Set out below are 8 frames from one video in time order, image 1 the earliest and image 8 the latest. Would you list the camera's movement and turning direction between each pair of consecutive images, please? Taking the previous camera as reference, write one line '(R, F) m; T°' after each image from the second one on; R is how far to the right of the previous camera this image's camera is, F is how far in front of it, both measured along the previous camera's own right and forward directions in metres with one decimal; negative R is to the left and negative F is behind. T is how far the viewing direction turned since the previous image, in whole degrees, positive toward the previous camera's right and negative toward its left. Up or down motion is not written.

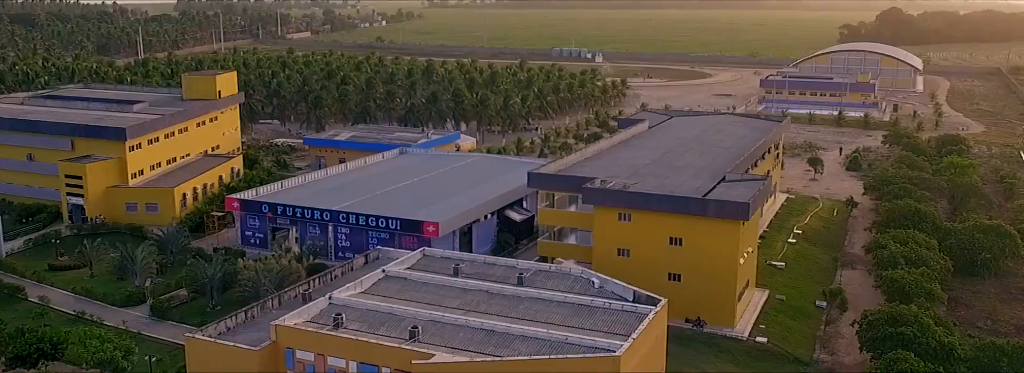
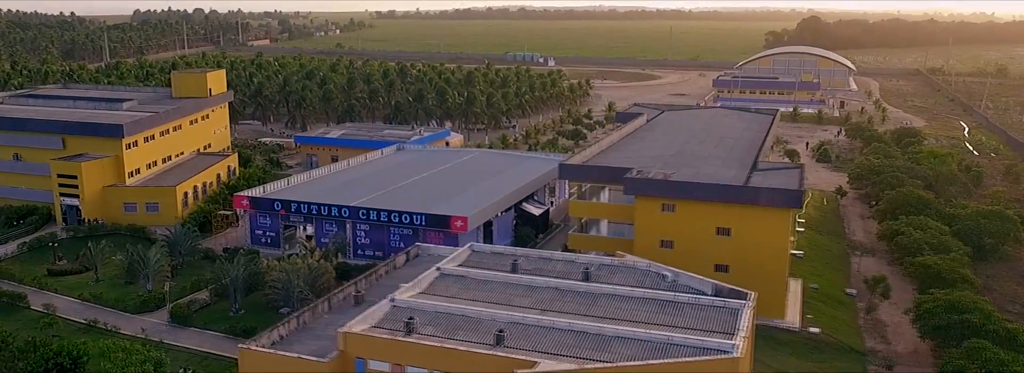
(-2.7, +2.0) m; +2°
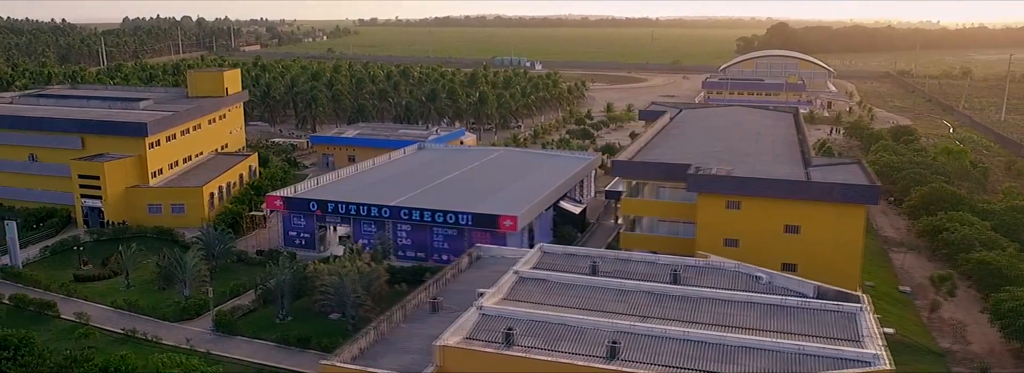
(-2.2, +1.8) m; 0°
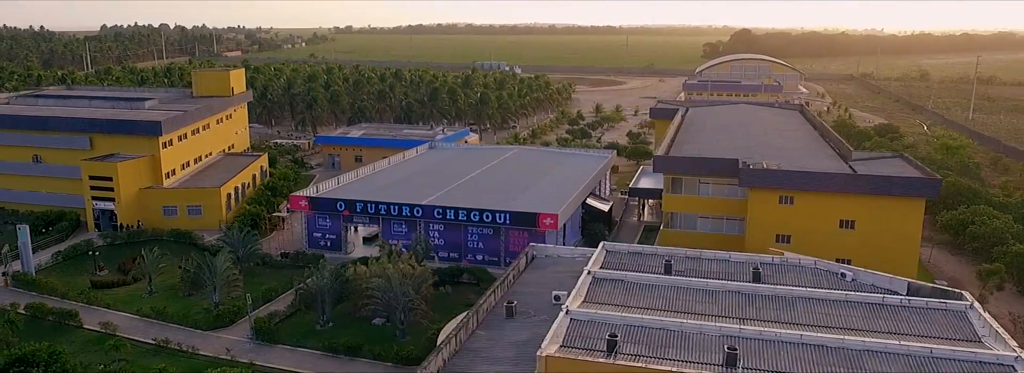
(-2.0, +1.4) m; +1°
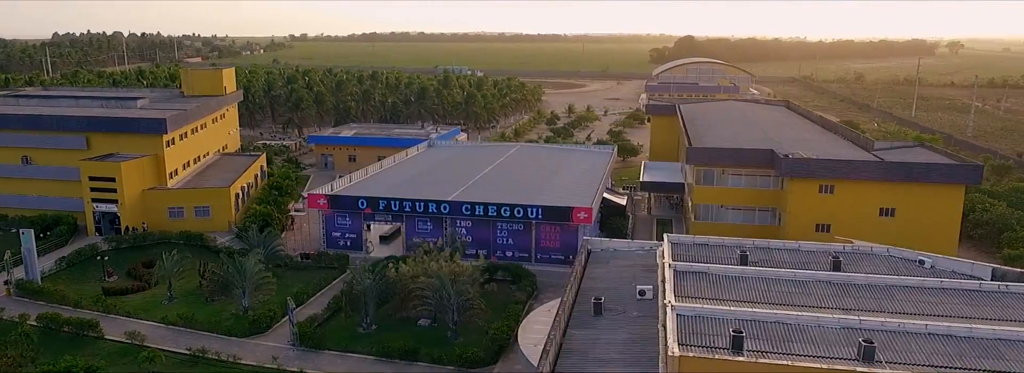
(-2.3, +1.1) m; +2°
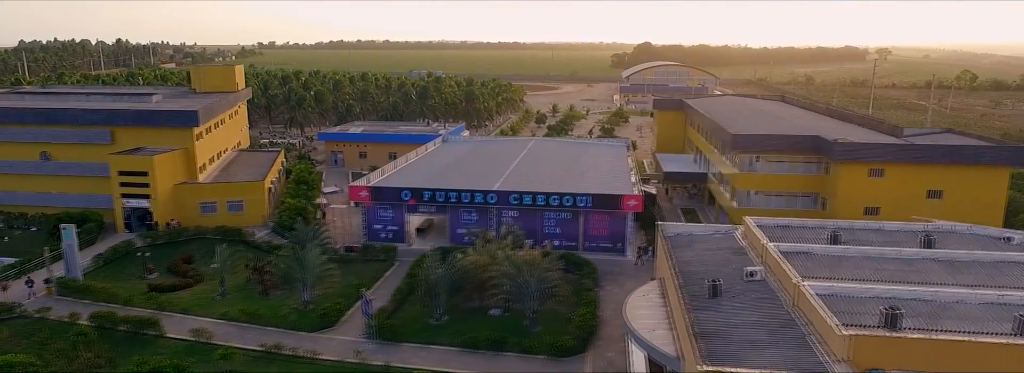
(-2.4, +0.6) m; +1°
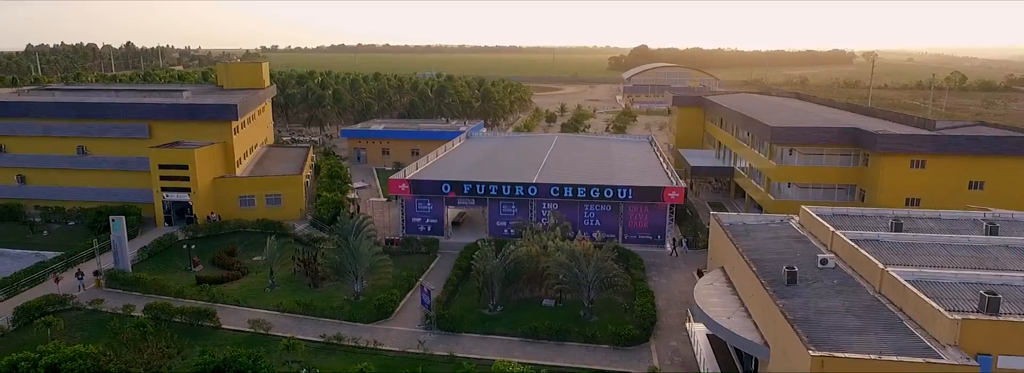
(-1.3, +0.1) m; -1°
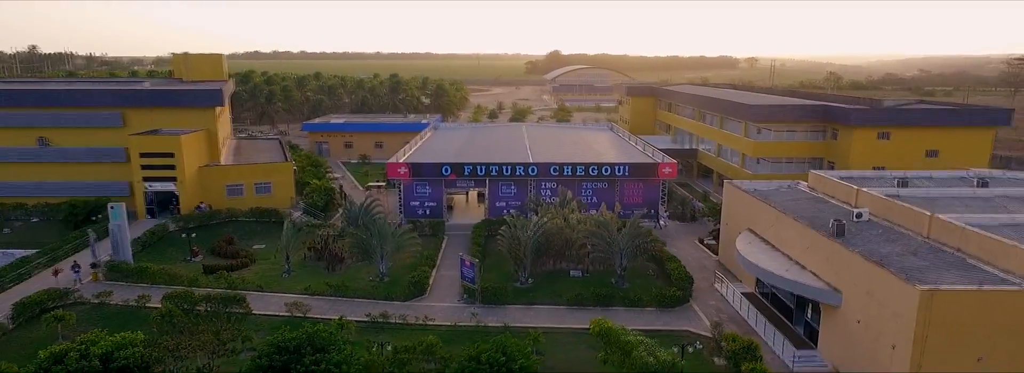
(-2.6, -0.1) m; +6°
